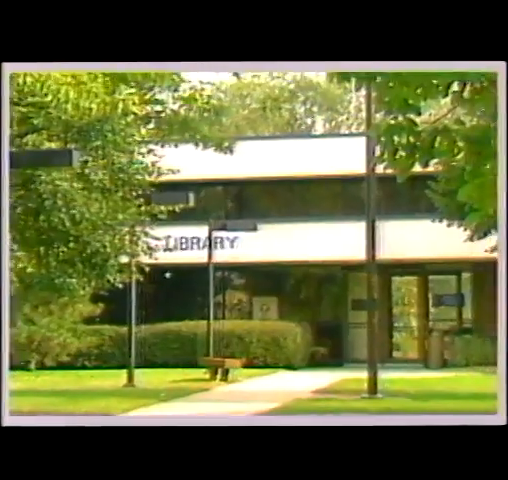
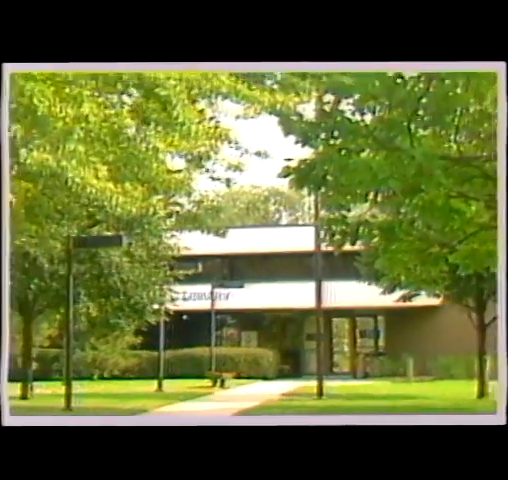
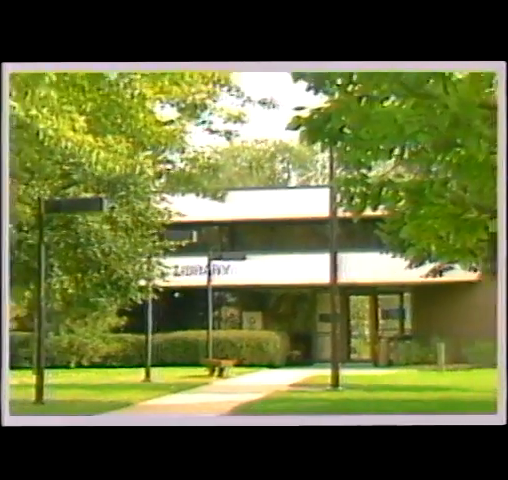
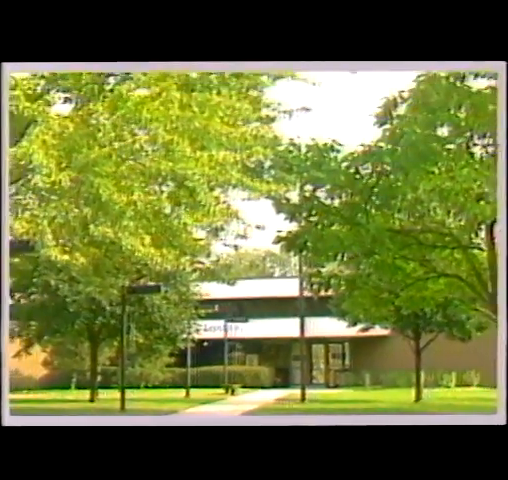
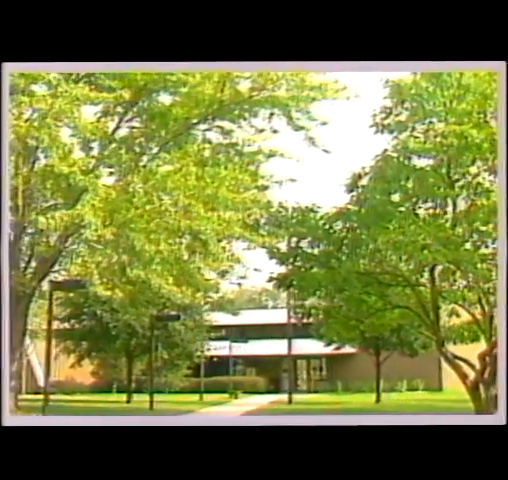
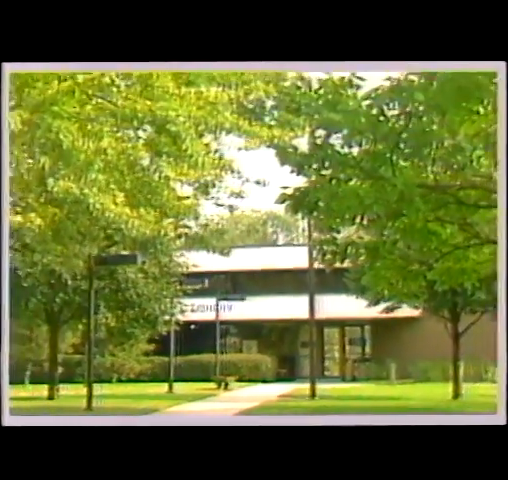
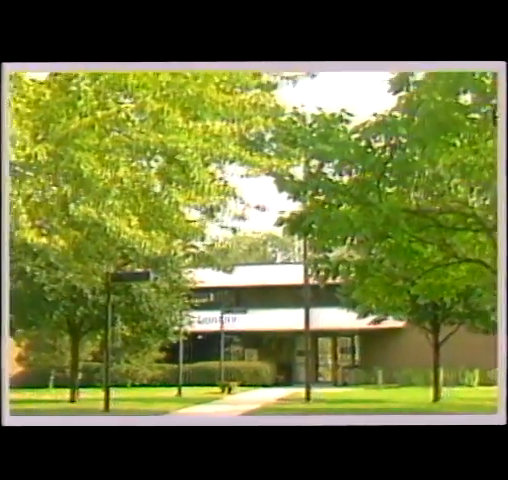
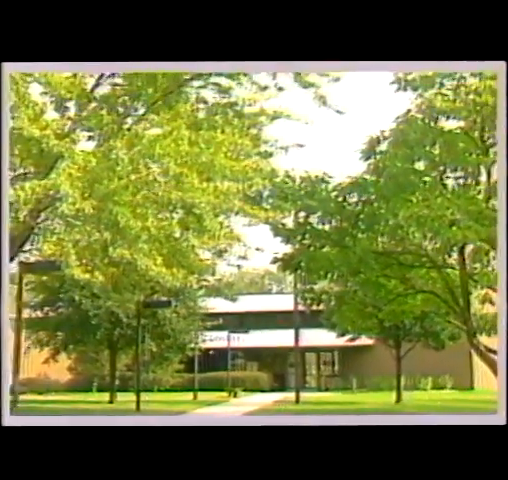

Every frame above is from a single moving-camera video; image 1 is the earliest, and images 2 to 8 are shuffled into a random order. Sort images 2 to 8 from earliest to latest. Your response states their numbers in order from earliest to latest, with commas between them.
3, 2, 6, 7, 4, 8, 5
